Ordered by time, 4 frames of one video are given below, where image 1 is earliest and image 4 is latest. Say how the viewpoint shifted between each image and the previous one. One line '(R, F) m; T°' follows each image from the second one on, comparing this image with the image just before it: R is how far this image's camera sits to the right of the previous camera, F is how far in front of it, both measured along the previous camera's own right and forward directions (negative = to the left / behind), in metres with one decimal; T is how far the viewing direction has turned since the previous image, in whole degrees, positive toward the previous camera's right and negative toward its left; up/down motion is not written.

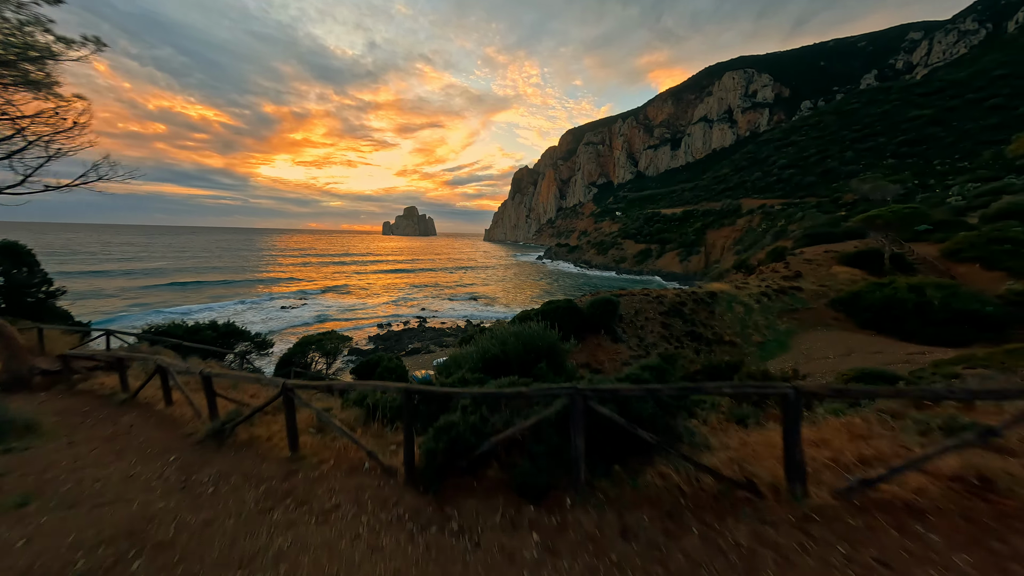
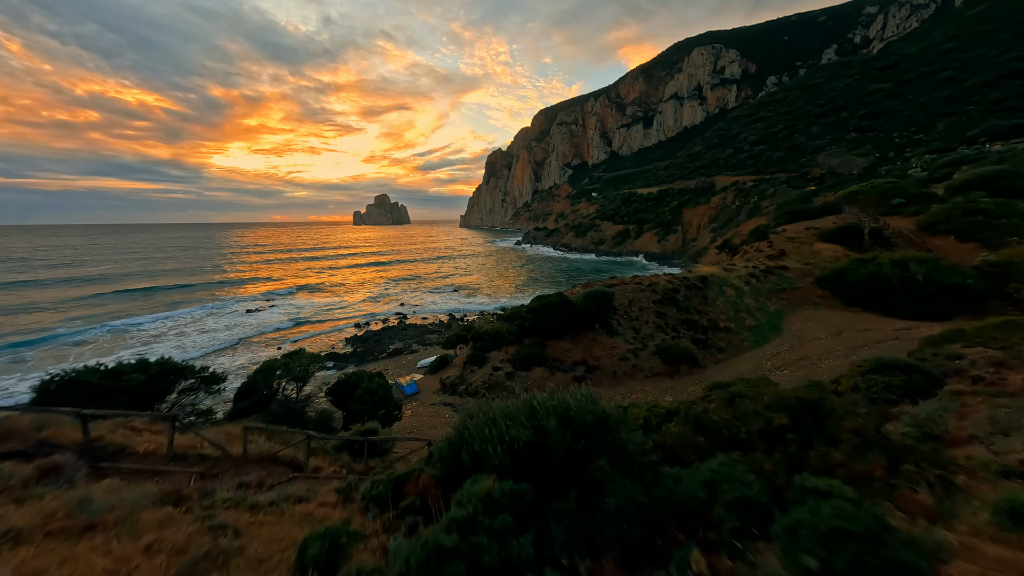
(-0.4, +1.2) m; +4°
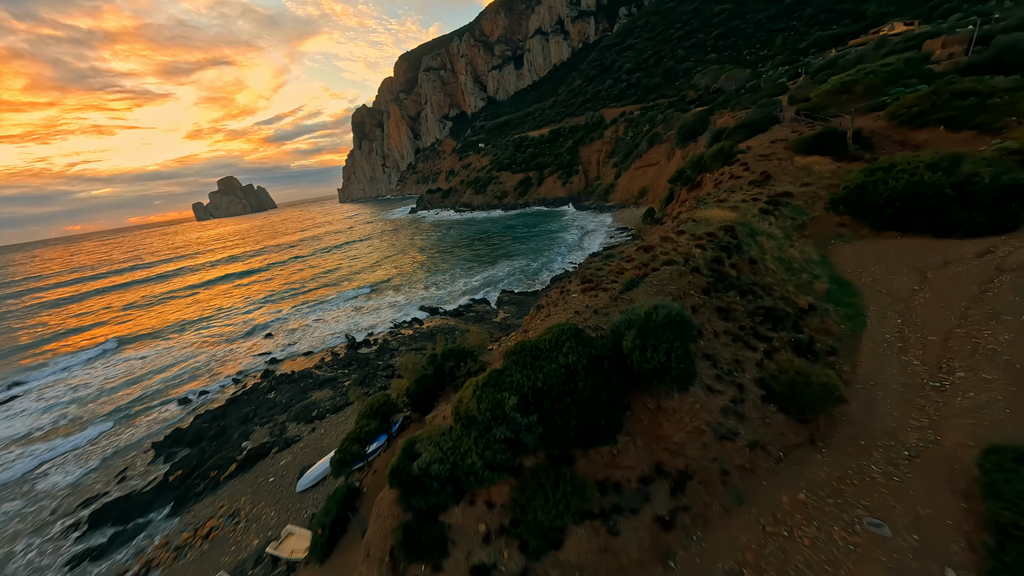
(-0.5, +9.1) m; +15°
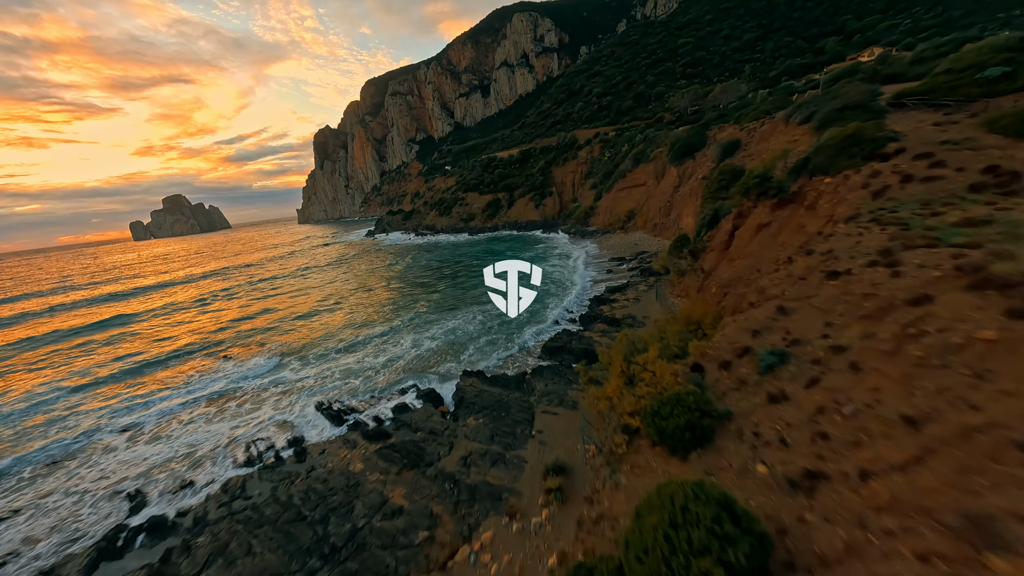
(0.0, +11.3) m; +6°
